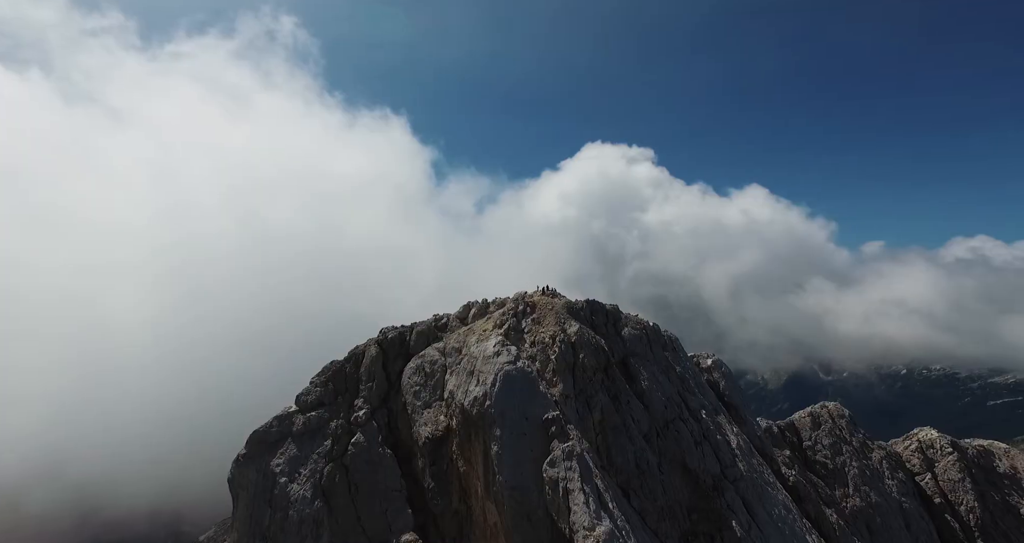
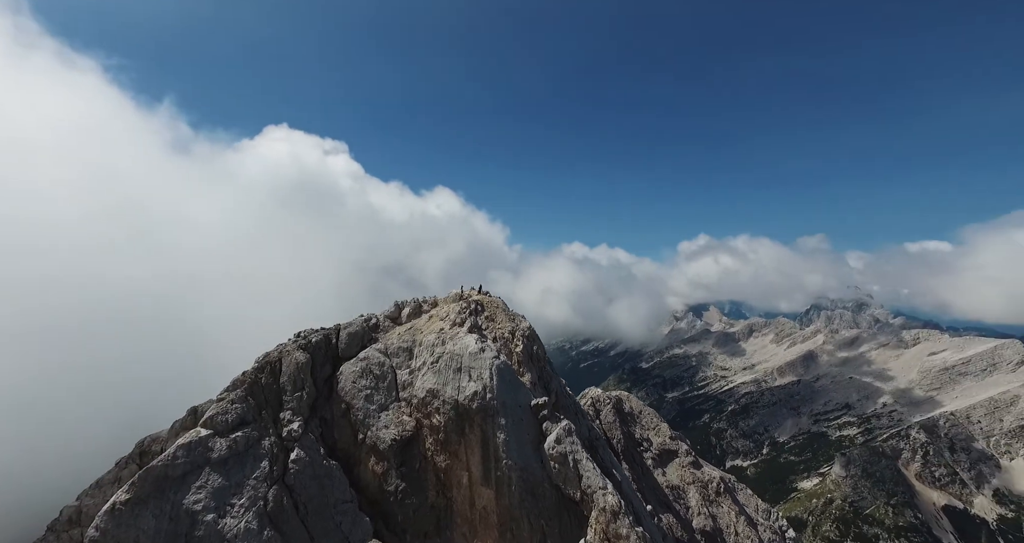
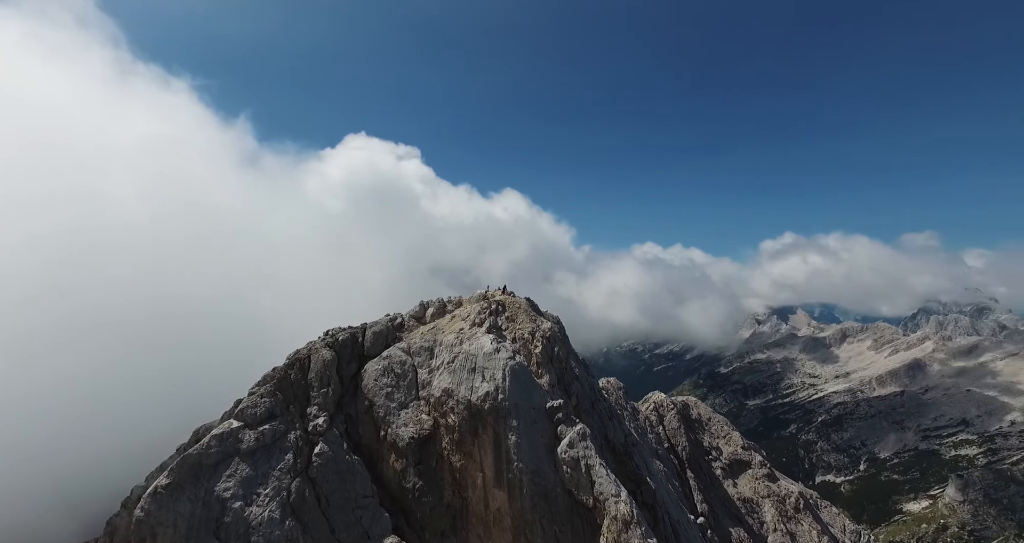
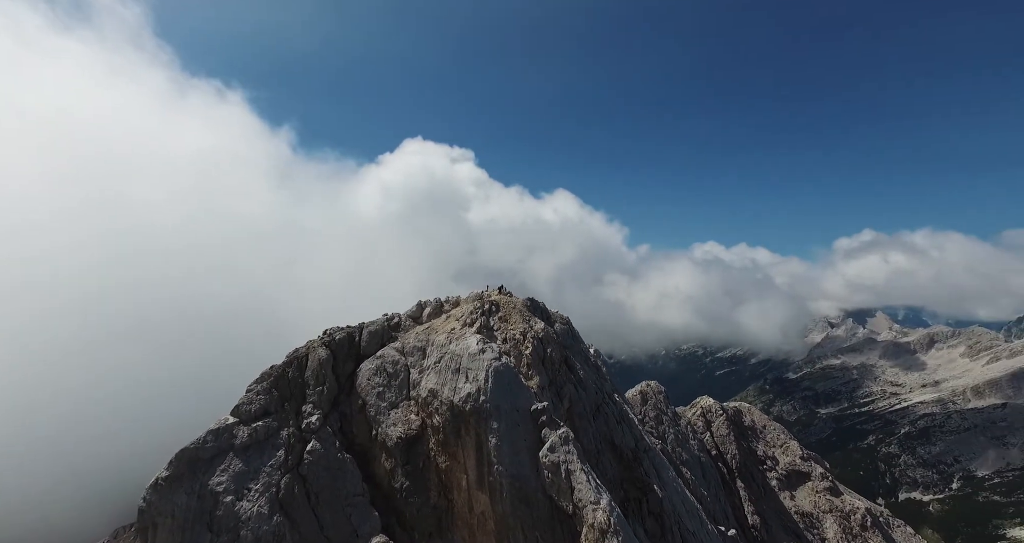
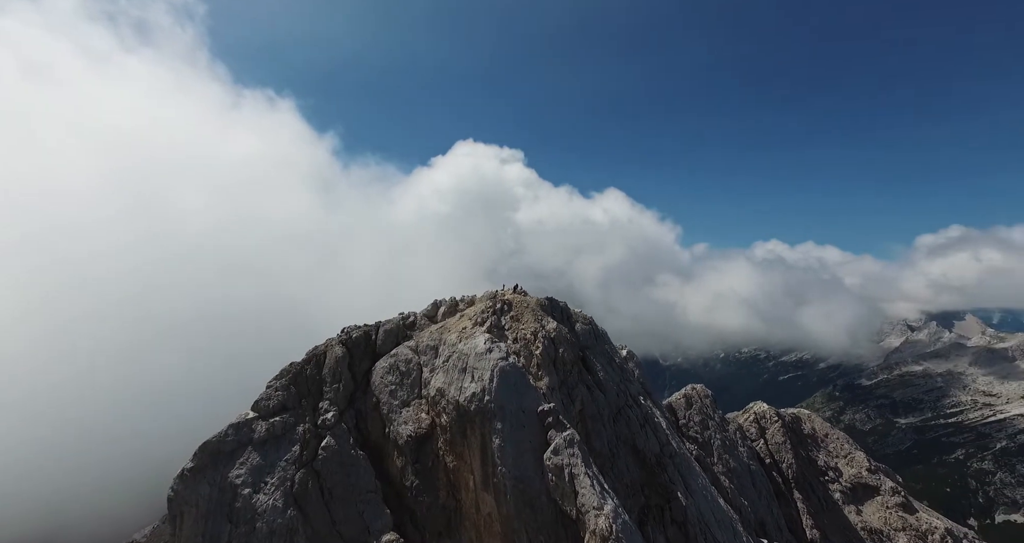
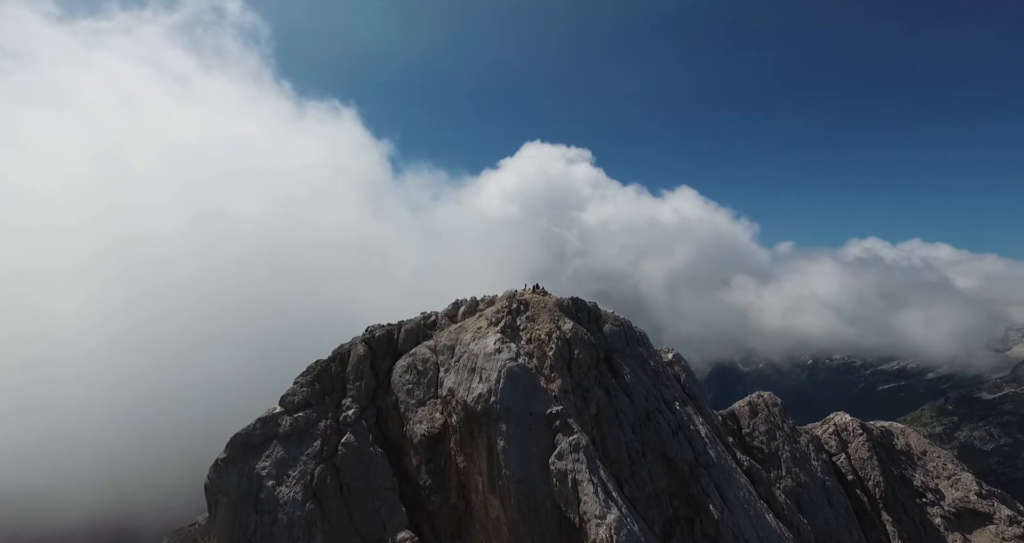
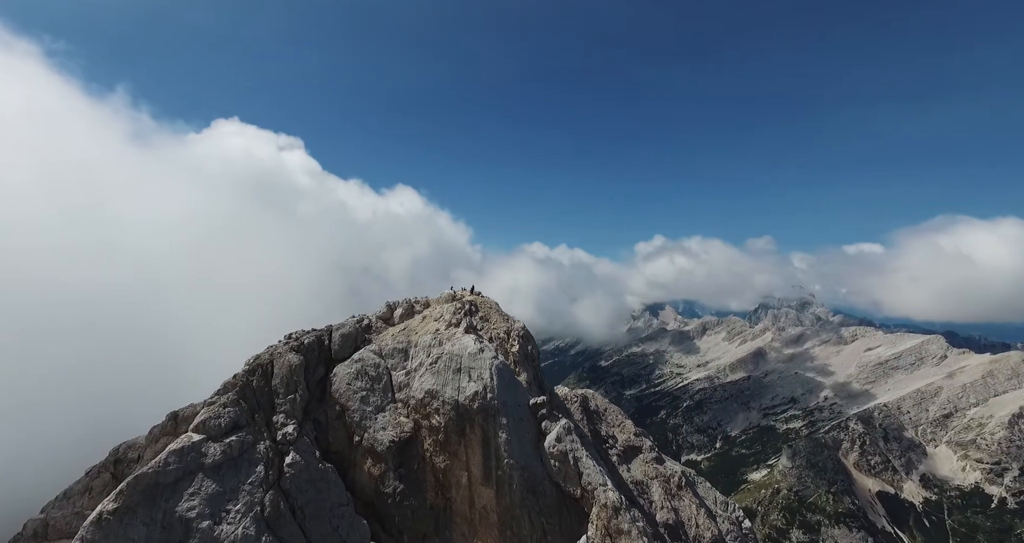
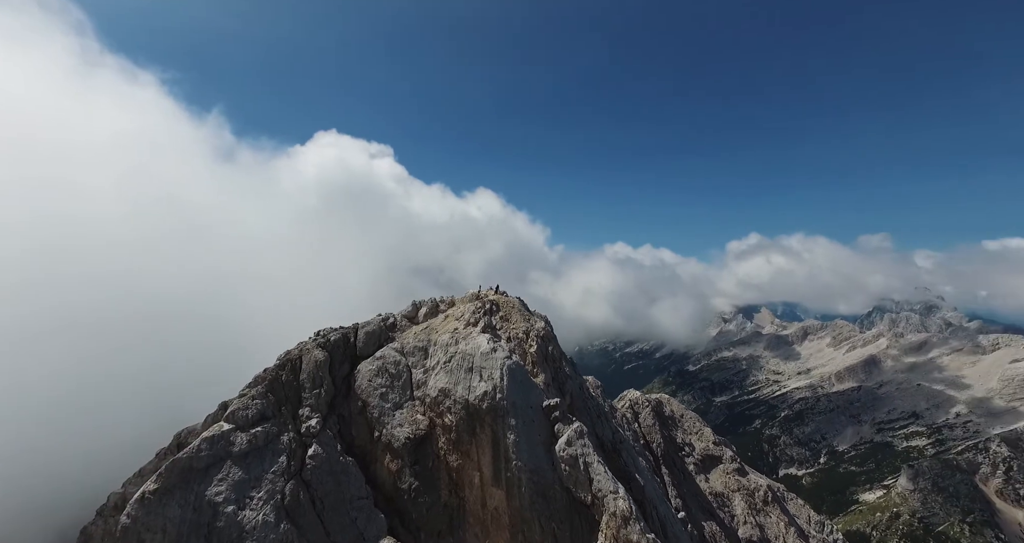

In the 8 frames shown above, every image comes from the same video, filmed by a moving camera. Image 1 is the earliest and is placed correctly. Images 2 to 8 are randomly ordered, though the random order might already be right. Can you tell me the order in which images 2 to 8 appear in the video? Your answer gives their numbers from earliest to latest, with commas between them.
6, 5, 4, 3, 8, 2, 7
